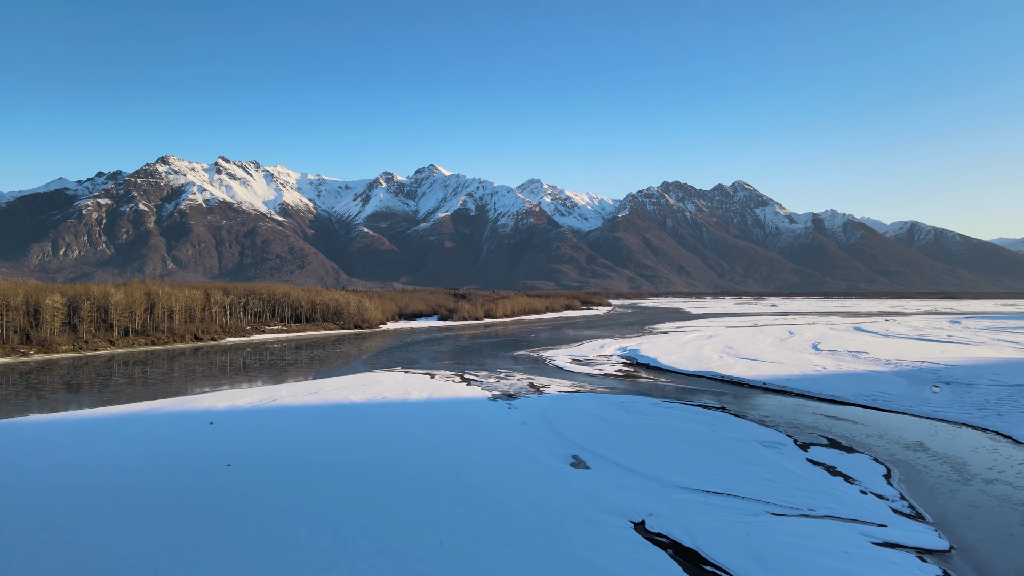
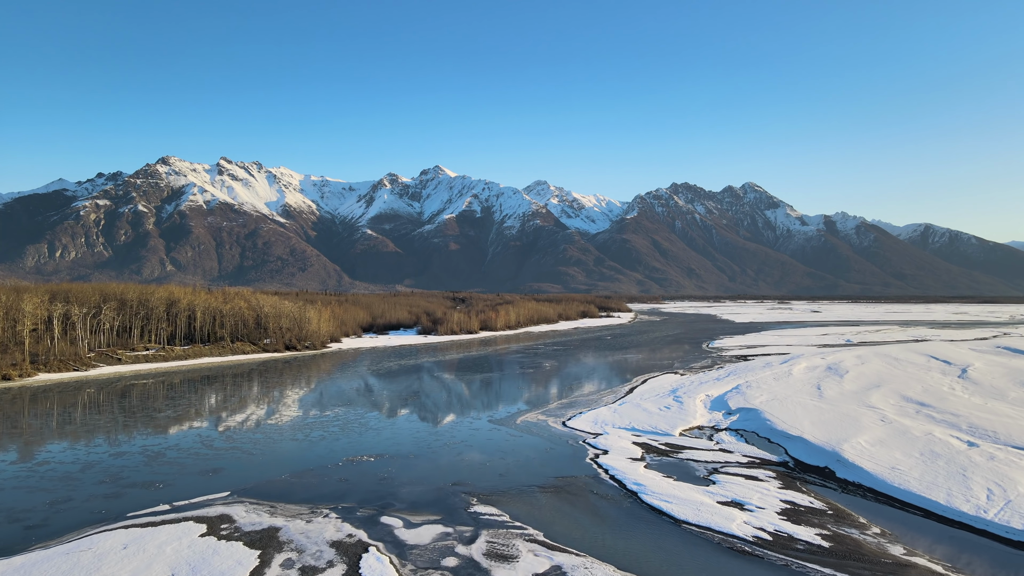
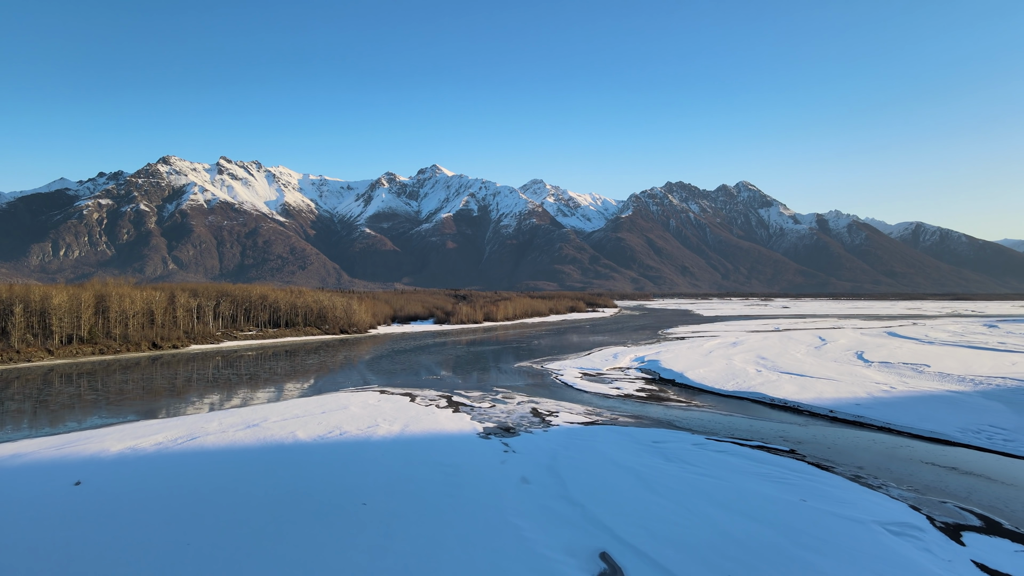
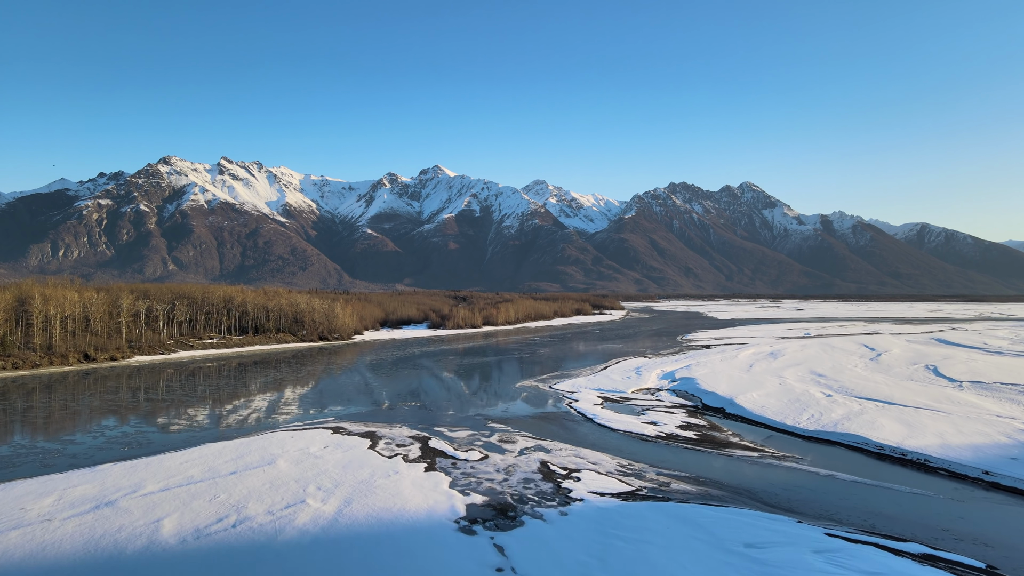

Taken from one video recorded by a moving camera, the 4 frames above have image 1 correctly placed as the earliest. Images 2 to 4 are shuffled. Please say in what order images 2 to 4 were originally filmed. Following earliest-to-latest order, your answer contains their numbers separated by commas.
3, 4, 2
